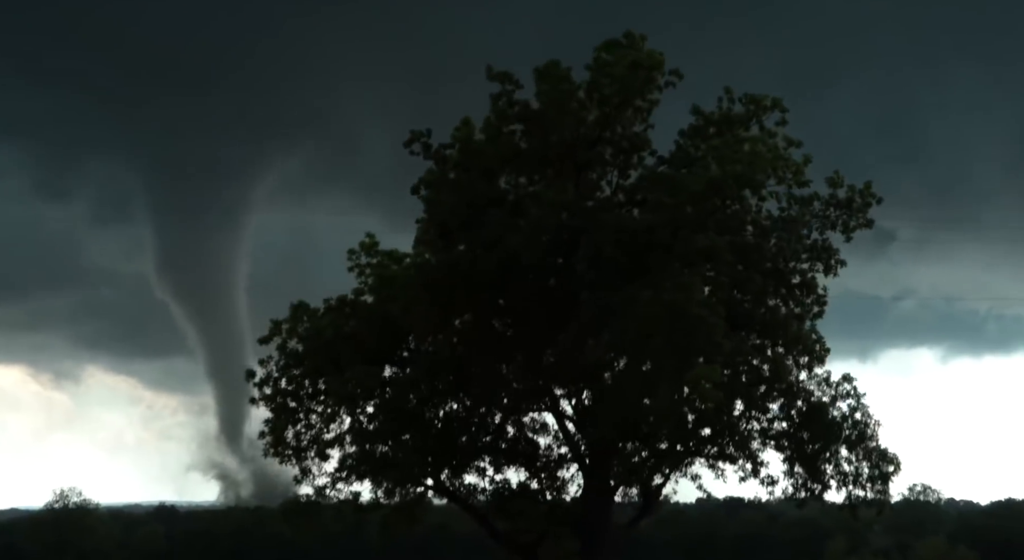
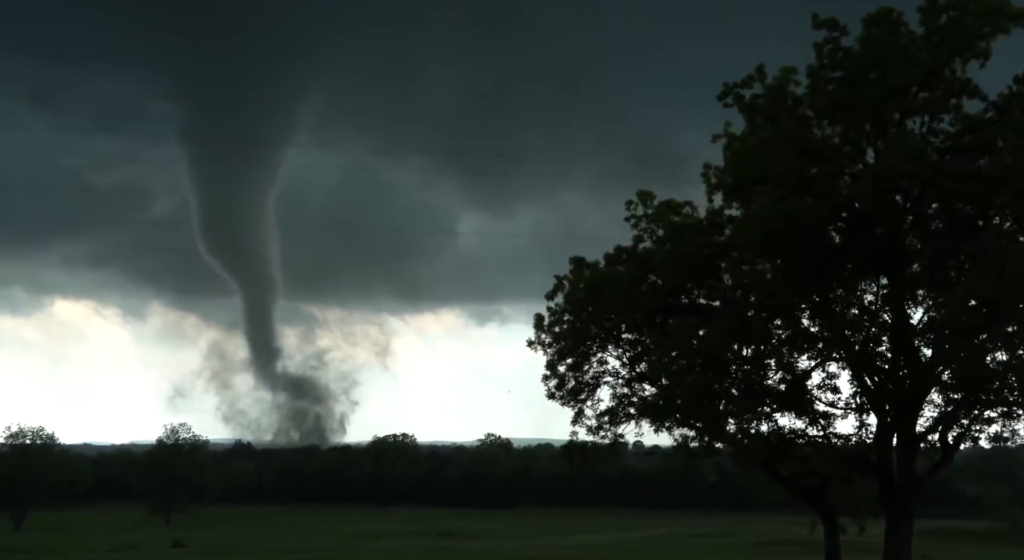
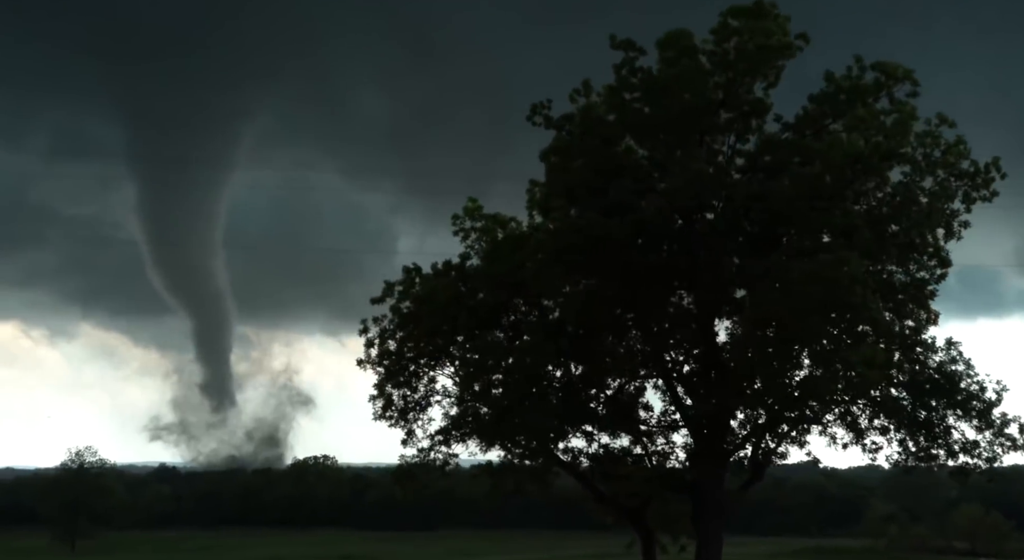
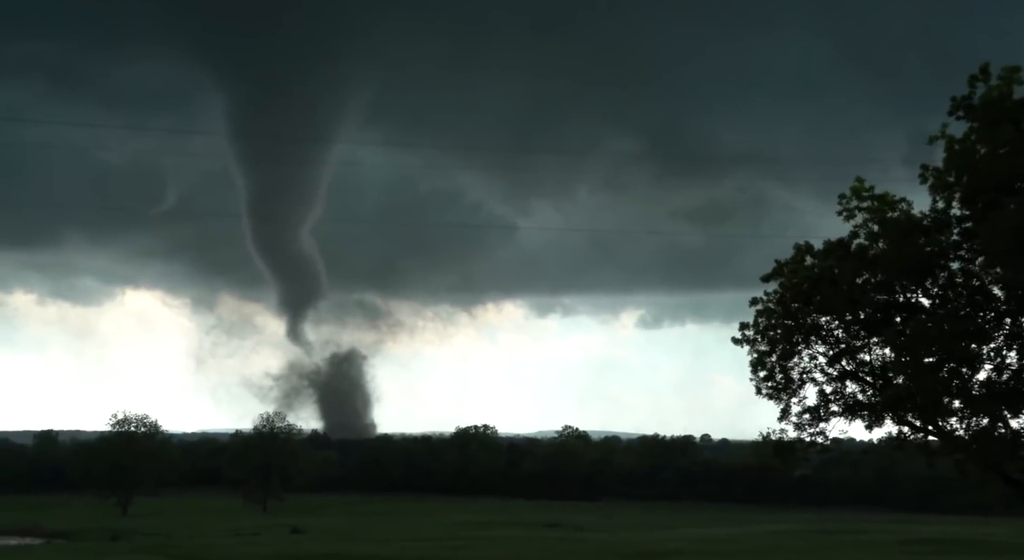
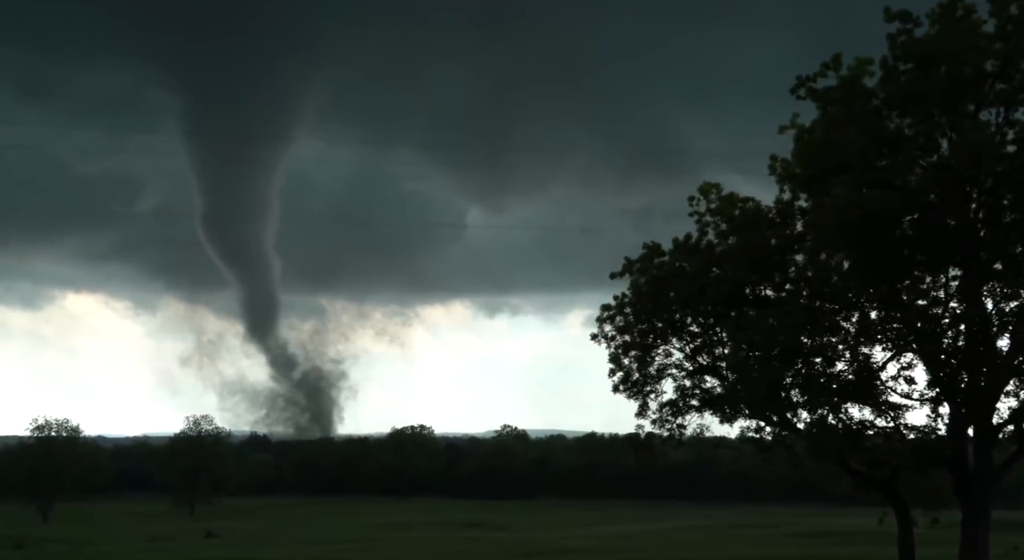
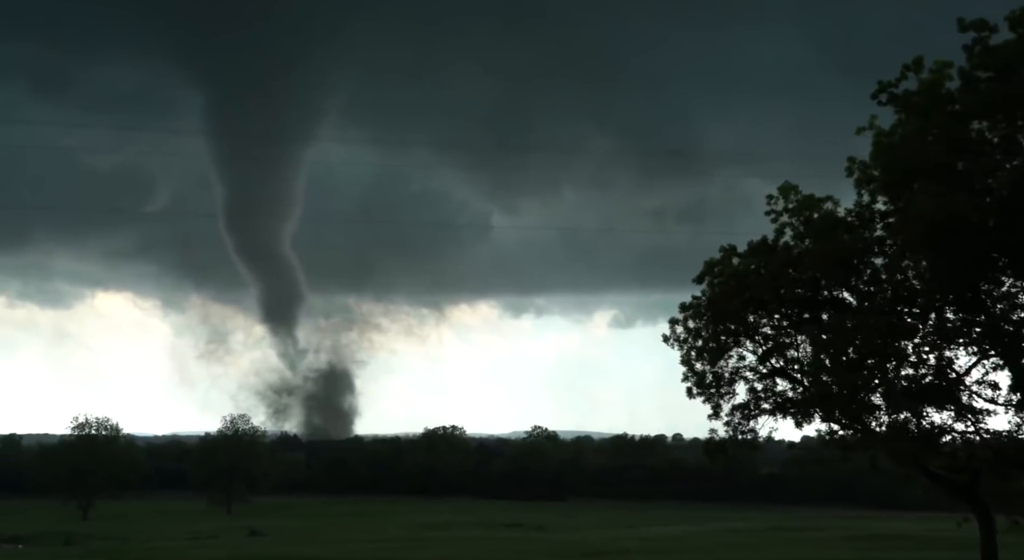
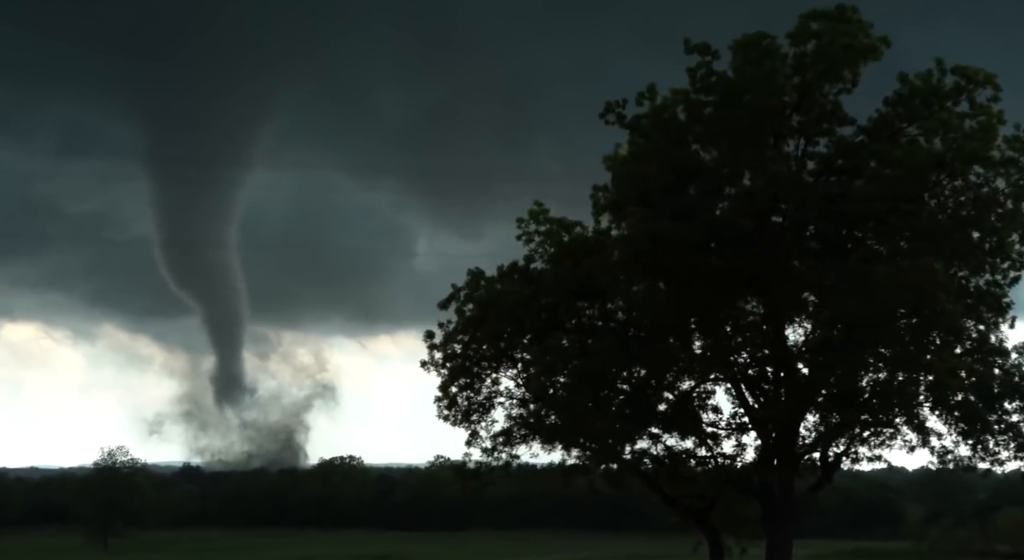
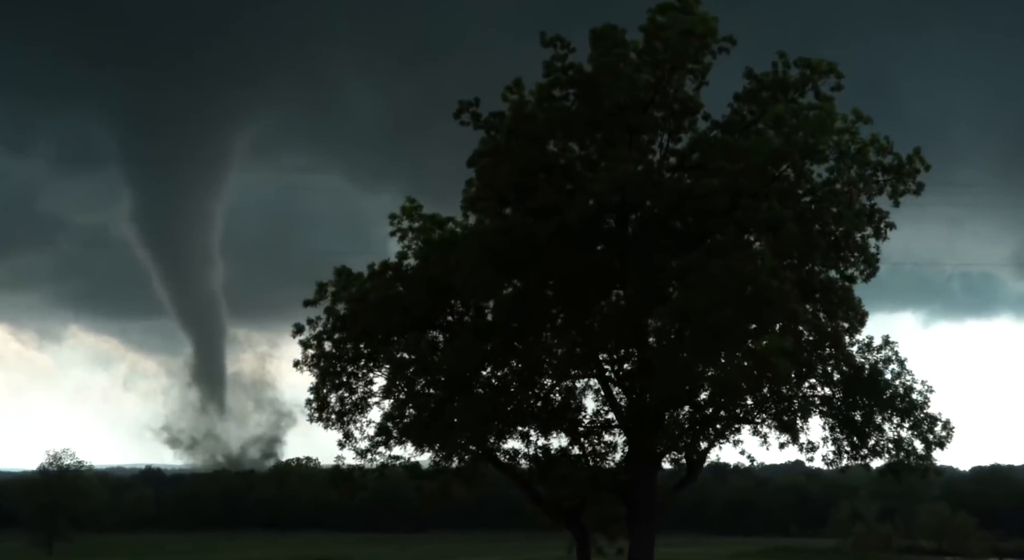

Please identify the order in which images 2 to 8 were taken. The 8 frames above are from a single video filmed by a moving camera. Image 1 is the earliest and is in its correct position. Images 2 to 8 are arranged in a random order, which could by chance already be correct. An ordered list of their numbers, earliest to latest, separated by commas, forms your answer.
8, 3, 7, 2, 5, 6, 4
